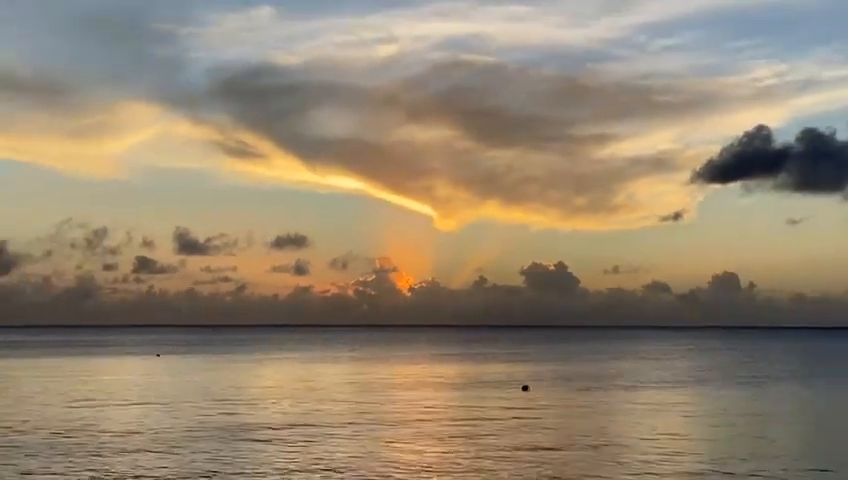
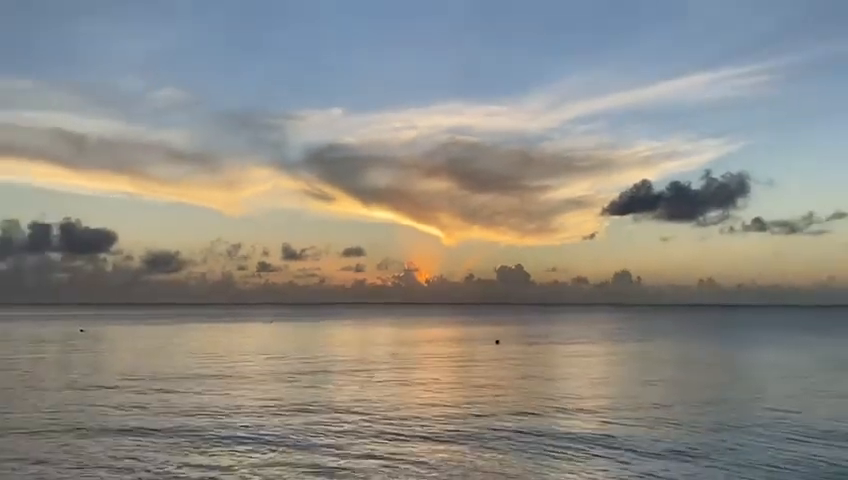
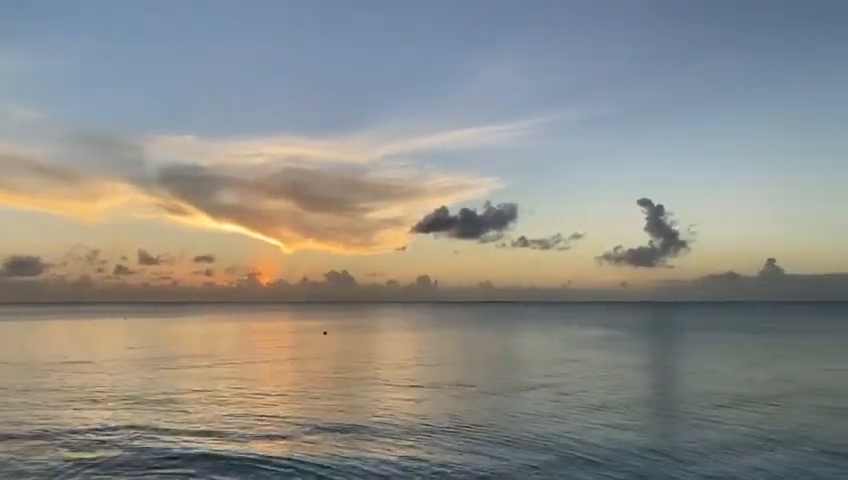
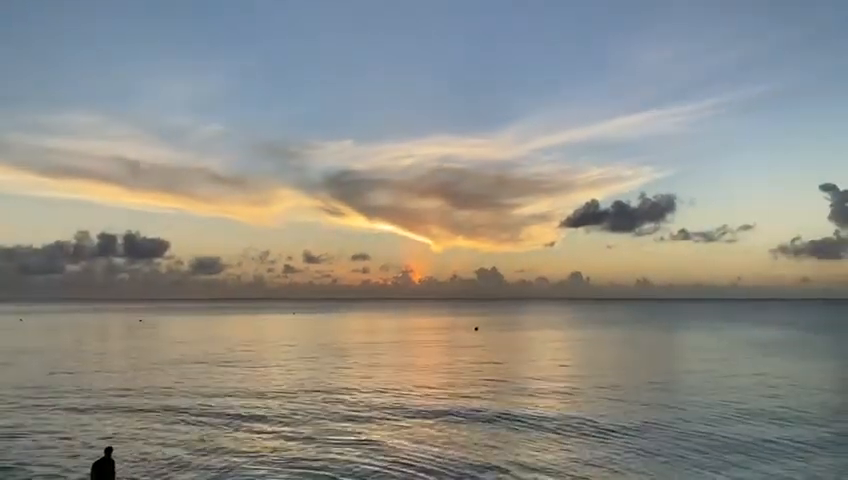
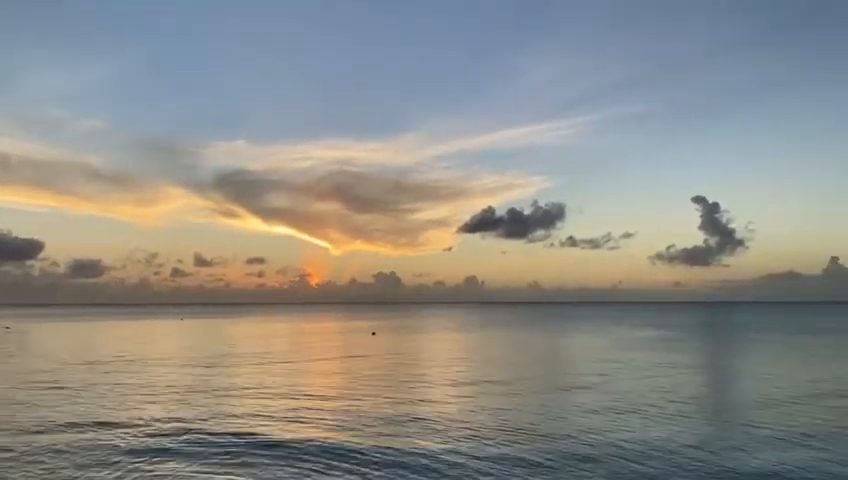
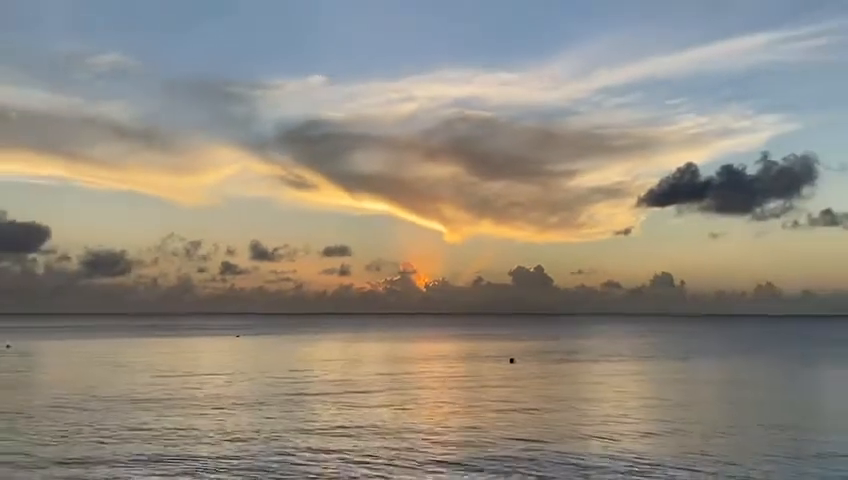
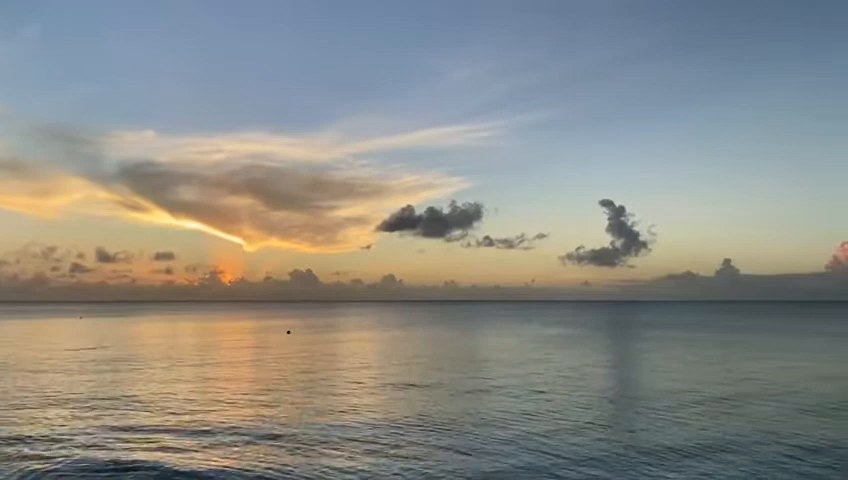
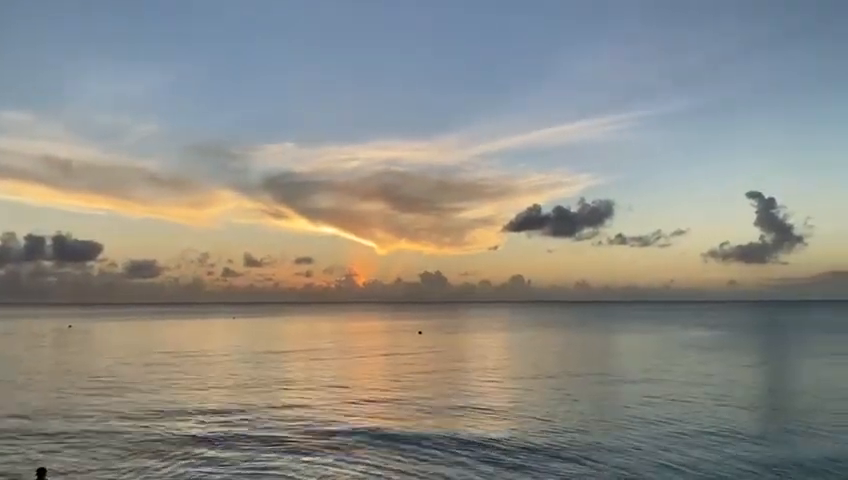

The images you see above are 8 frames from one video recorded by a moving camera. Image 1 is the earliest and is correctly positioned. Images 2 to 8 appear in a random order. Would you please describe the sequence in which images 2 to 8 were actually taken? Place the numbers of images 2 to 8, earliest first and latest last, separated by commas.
6, 2, 4, 8, 5, 3, 7
